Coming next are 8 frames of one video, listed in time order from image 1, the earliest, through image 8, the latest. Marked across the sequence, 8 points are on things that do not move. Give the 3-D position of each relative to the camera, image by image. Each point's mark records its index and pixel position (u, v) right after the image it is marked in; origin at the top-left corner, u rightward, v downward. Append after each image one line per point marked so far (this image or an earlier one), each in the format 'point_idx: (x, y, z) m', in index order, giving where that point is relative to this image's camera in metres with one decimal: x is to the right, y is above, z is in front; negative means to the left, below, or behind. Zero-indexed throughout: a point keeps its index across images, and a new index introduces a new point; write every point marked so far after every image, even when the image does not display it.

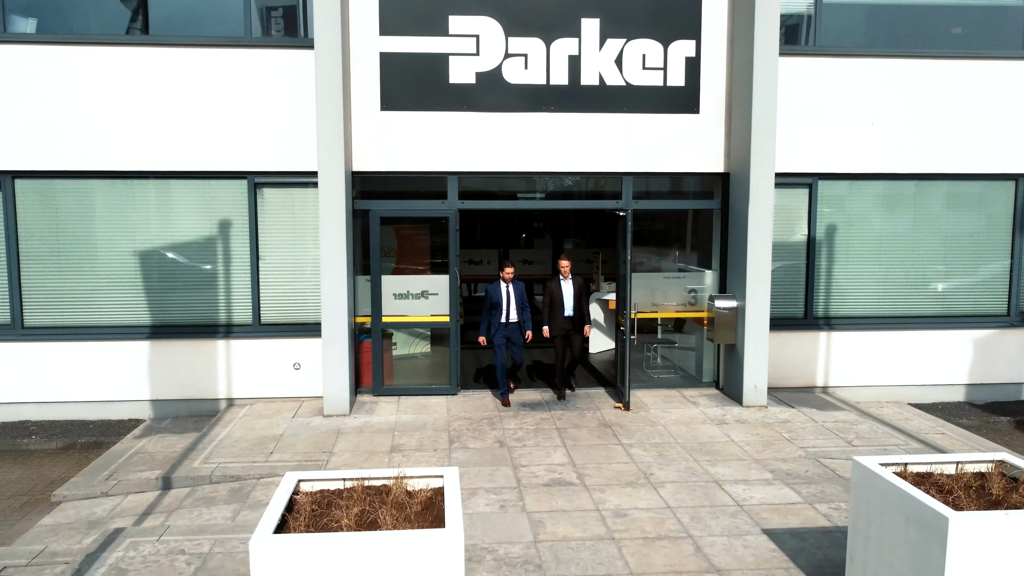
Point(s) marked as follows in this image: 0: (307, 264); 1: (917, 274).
0: (-1.8, +0.2, +7.8) m
1: (+3.8, +0.1, +8.3) m
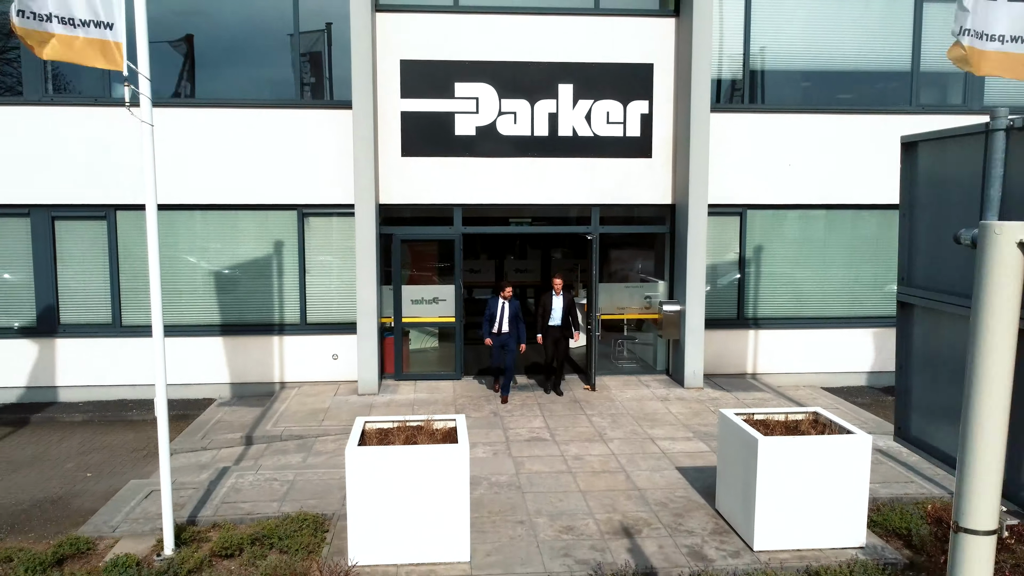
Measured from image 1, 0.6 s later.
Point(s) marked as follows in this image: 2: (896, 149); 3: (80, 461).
0: (-1.9, +0.1, +9.9) m
1: (+3.8, +0.1, +10.4) m
2: (+4.5, +1.6, +10.2) m
3: (-3.8, -1.5, +7.9) m
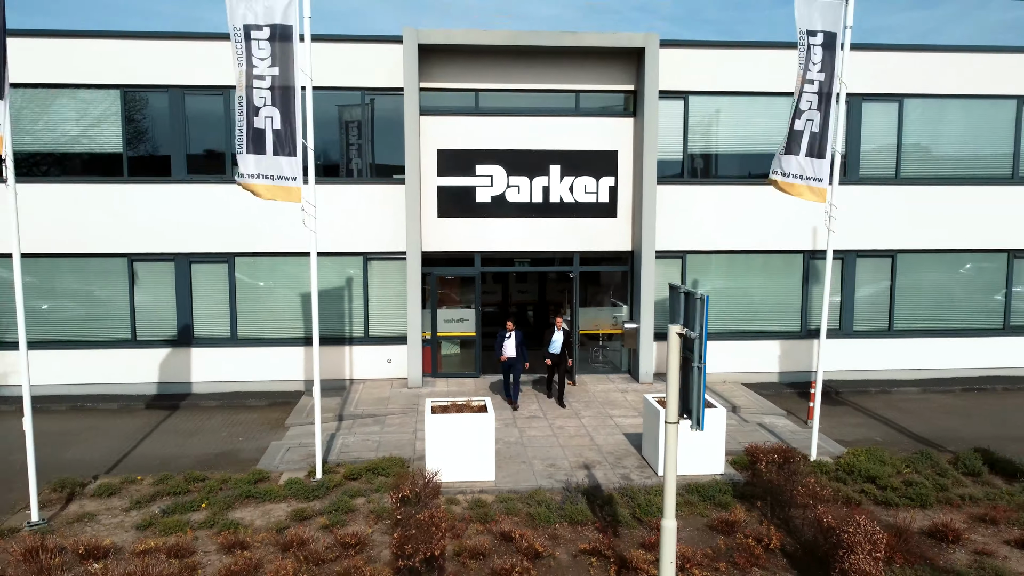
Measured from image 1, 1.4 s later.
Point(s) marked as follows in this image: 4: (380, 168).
0: (-1.8, -0.2, +13.8) m
1: (+3.8, -0.3, +14.3) m
2: (+4.5, +1.2, +14.0) m
3: (-3.8, -1.9, +11.7) m
4: (-2.0, +1.8, +13.5) m
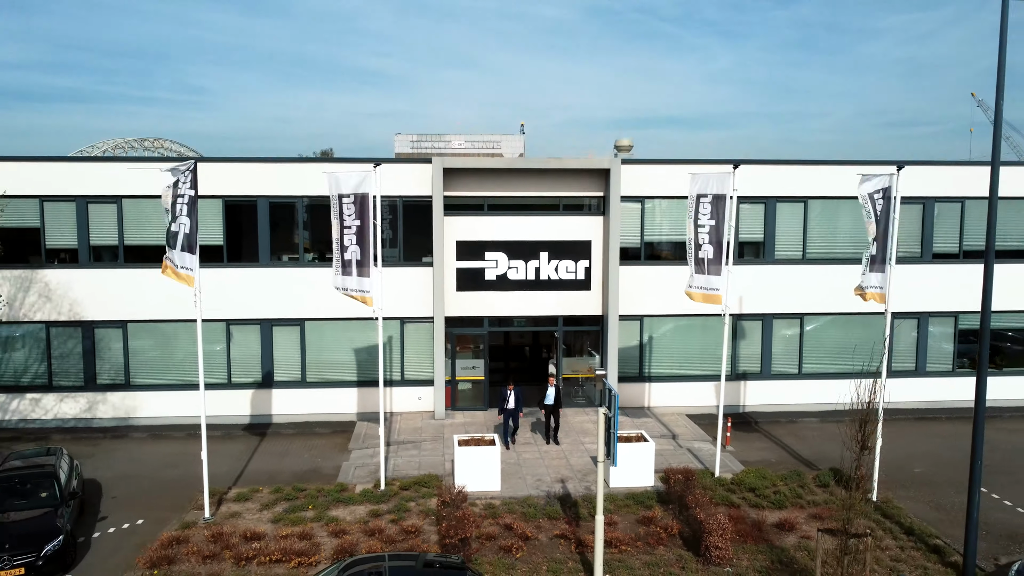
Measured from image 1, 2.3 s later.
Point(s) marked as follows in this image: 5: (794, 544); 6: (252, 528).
0: (-1.8, -1.4, +18.3) m
1: (+3.8, -1.5, +18.8) m
2: (+4.5, +0.1, +18.6) m
3: (-3.8, -3.0, +16.3) m
4: (-2.0, +0.7, +18.0) m
5: (+3.8, -3.4, +11.8) m
6: (-3.6, -3.4, +12.4) m
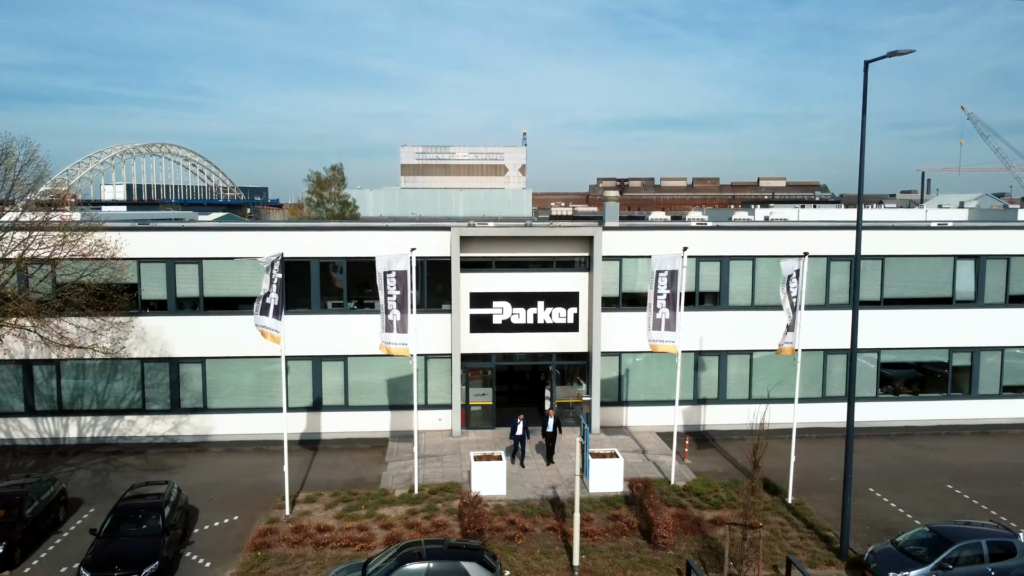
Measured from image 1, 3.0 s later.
0: (-1.8, -2.5, +22.6) m
1: (+3.9, -2.5, +23.1) m
2: (+4.6, -1.0, +22.9) m
3: (-3.7, -4.1, +20.6) m
4: (-2.0, -0.4, +22.3) m
5: (+3.8, -4.5, +16.0) m
6: (-3.6, -4.5, +16.7) m
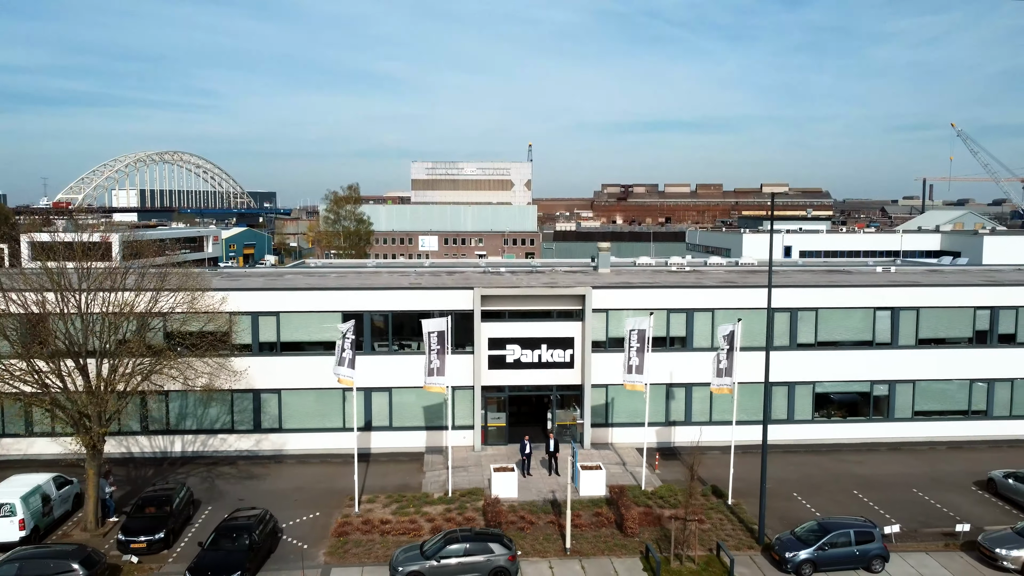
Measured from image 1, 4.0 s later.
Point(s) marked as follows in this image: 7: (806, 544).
0: (-1.5, -4.0, +28.7) m
1: (+4.2, -4.1, +29.1) m
2: (+4.9, -2.5, +28.8) m
3: (-3.4, -5.6, +26.6) m
4: (-1.7, -1.9, +28.3) m
5: (+4.1, -6.0, +22.0) m
6: (-3.3, -6.0, +22.7) m
7: (+6.6, -5.7, +19.7) m
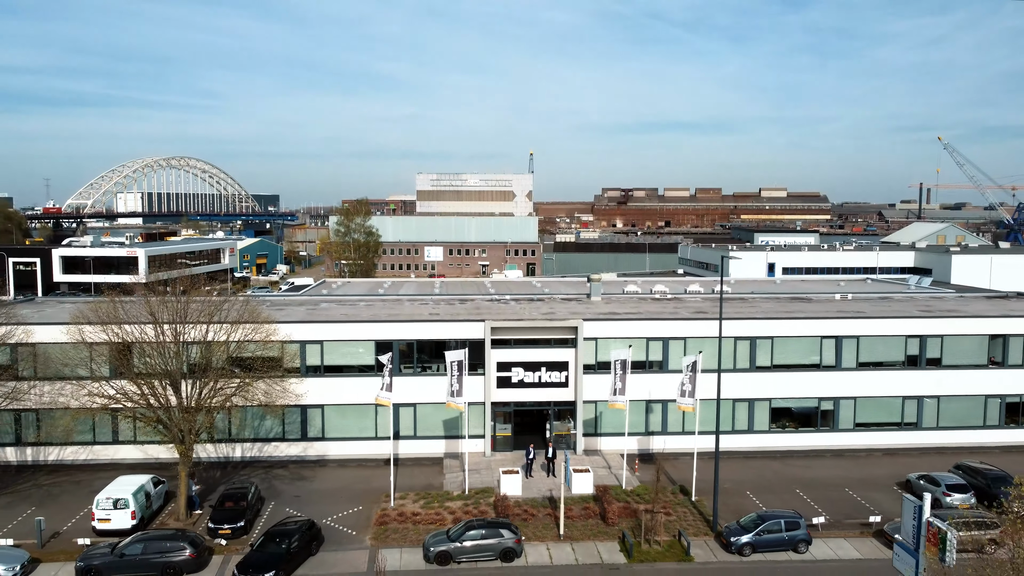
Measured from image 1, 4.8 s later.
0: (-1.3, -5.2, +34.2) m
1: (+4.4, -5.3, +34.7) m
2: (+5.1, -3.8, +34.4) m
3: (-3.2, -6.9, +32.2) m
4: (-1.5, -3.1, +33.9) m
5: (+4.3, -7.3, +27.6) m
6: (-3.2, -7.2, +28.3) m
7: (+6.8, -7.0, +25.3) m
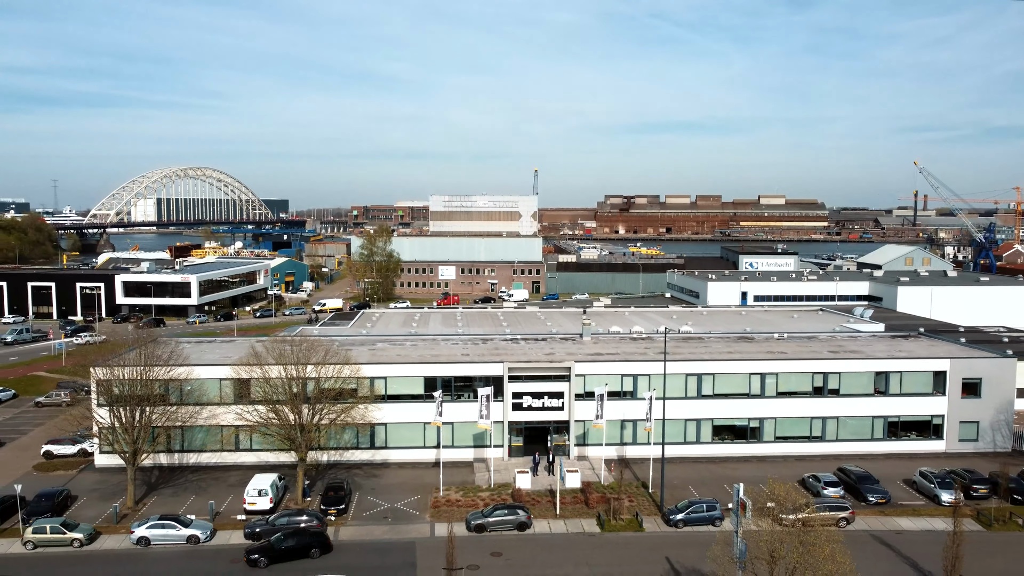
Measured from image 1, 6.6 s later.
0: (-0.7, -7.9, +47.0) m
1: (+5.0, -8.0, +47.4) m
2: (+5.7, -6.4, +47.2) m
3: (-2.7, -9.5, +44.9) m
4: (-0.9, -5.8, +46.7) m
5: (+4.8, -9.9, +40.3) m
6: (-2.6, -9.9, +41.1) m
7: (+7.3, -9.7, +38.0) m
